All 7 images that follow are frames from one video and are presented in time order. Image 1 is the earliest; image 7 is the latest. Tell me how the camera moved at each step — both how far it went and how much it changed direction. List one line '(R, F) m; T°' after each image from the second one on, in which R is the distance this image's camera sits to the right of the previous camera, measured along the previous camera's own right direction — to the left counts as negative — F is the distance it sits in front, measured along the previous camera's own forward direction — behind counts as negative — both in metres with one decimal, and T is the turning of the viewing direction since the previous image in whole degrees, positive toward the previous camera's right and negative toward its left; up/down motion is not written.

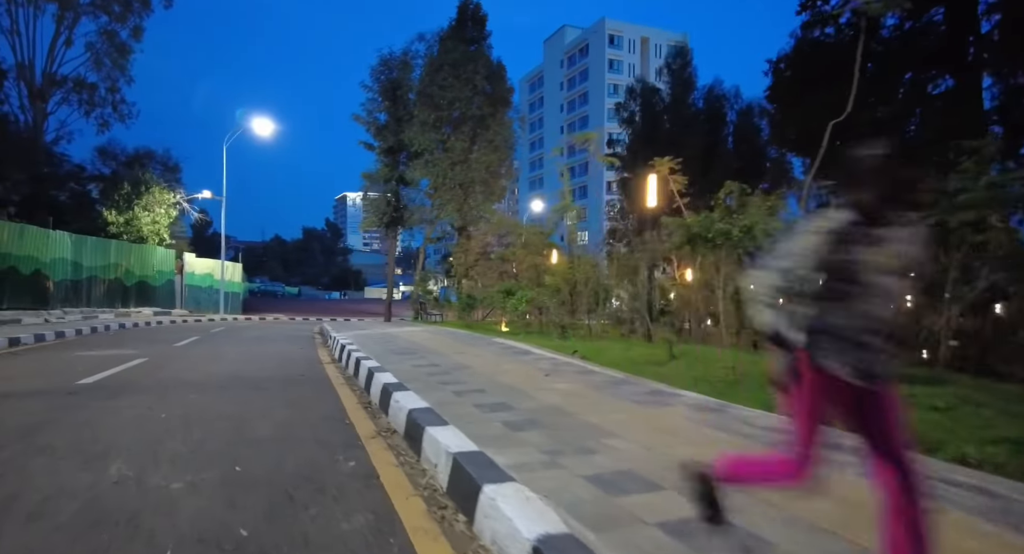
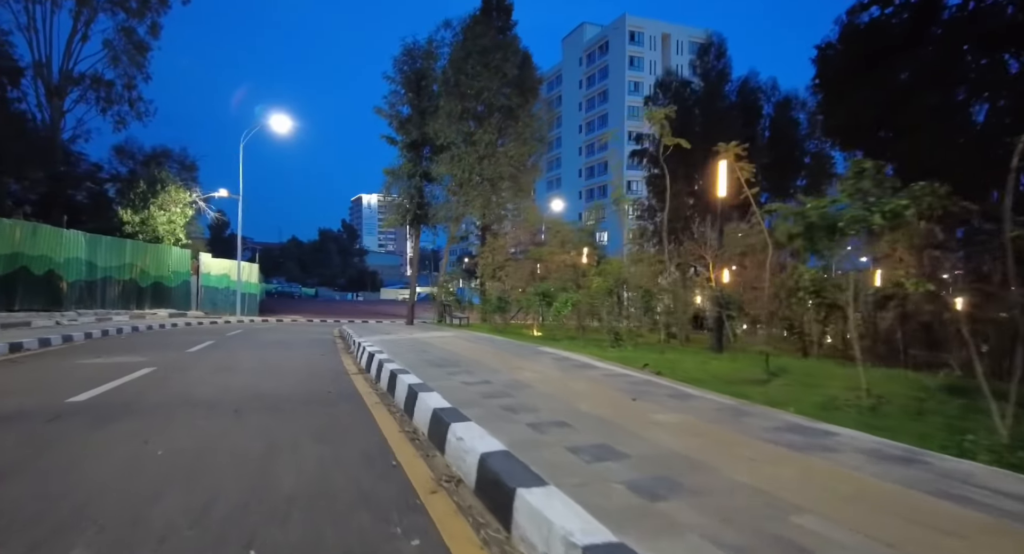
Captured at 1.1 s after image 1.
(-0.6, +1.3) m; -1°
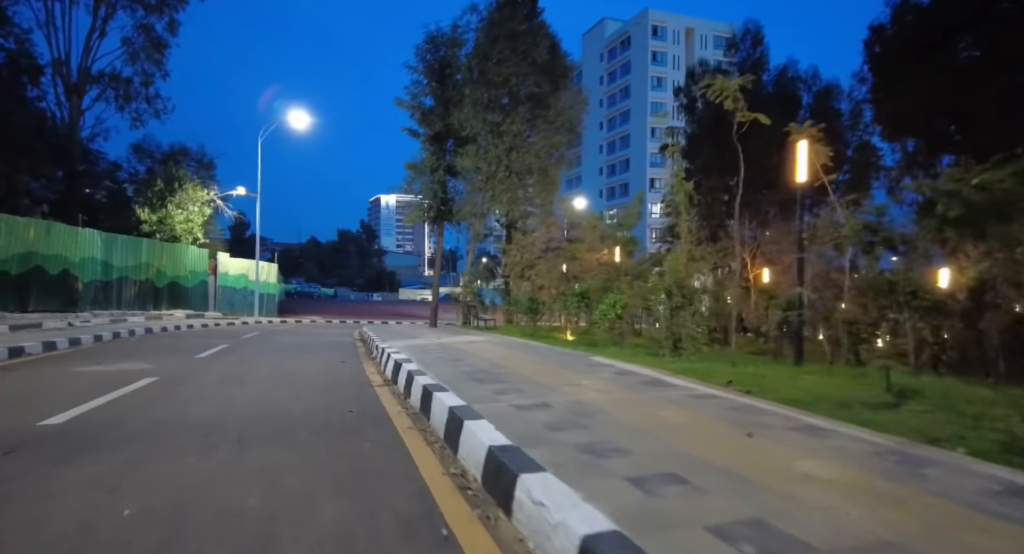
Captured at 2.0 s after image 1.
(-0.4, +1.2) m; -2°
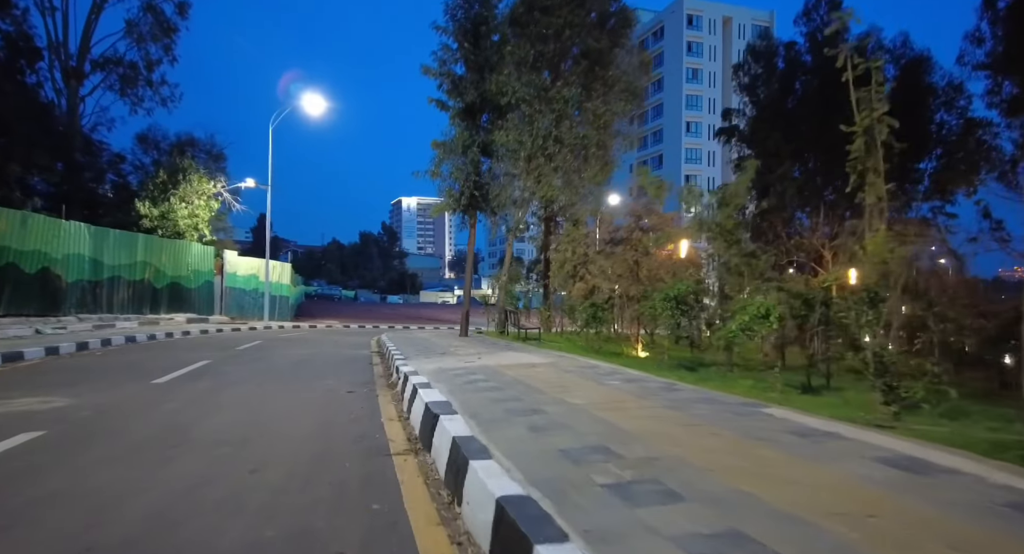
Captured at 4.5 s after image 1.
(-0.8, +3.5) m; -2°
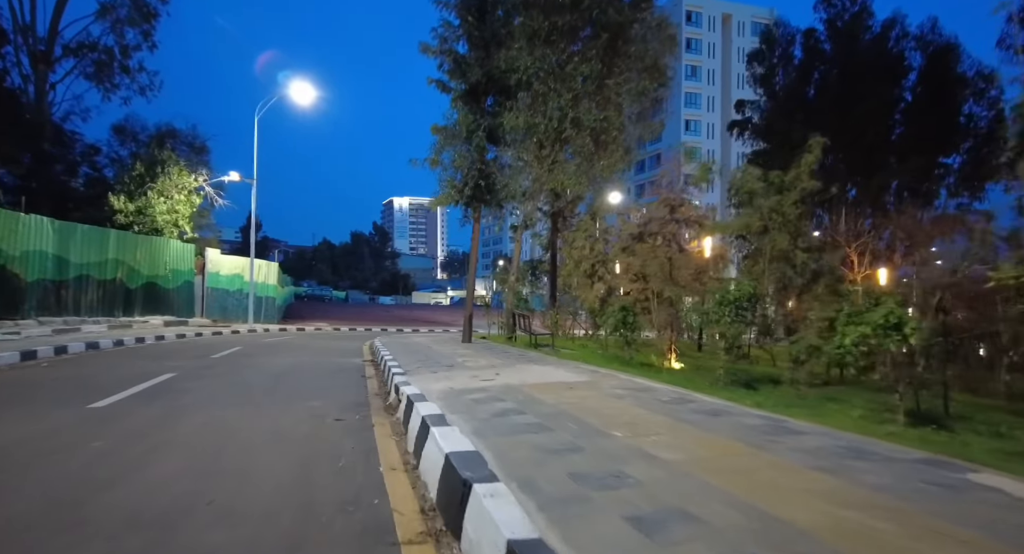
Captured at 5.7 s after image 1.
(-0.5, +1.7) m; +1°
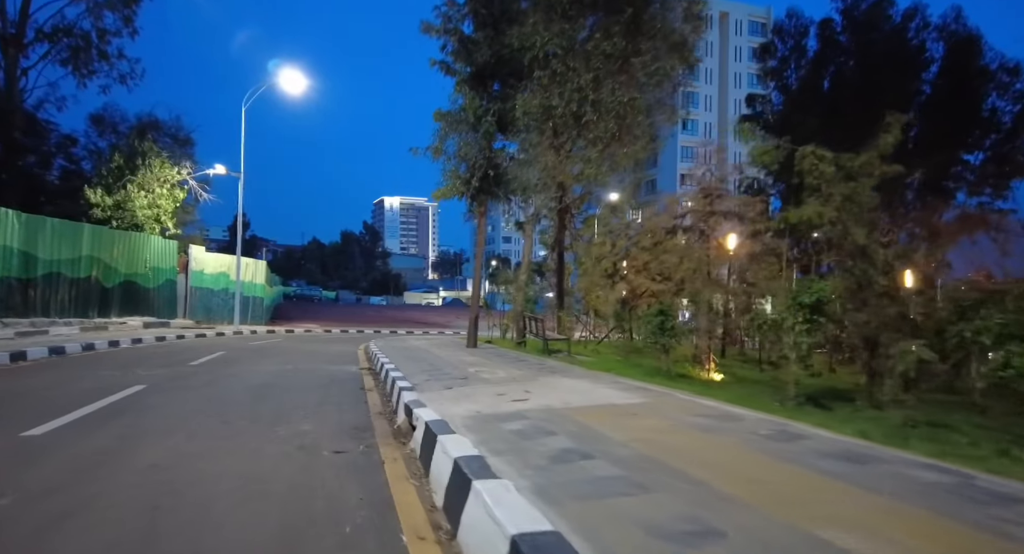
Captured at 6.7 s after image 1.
(-0.5, +1.3) m; +1°
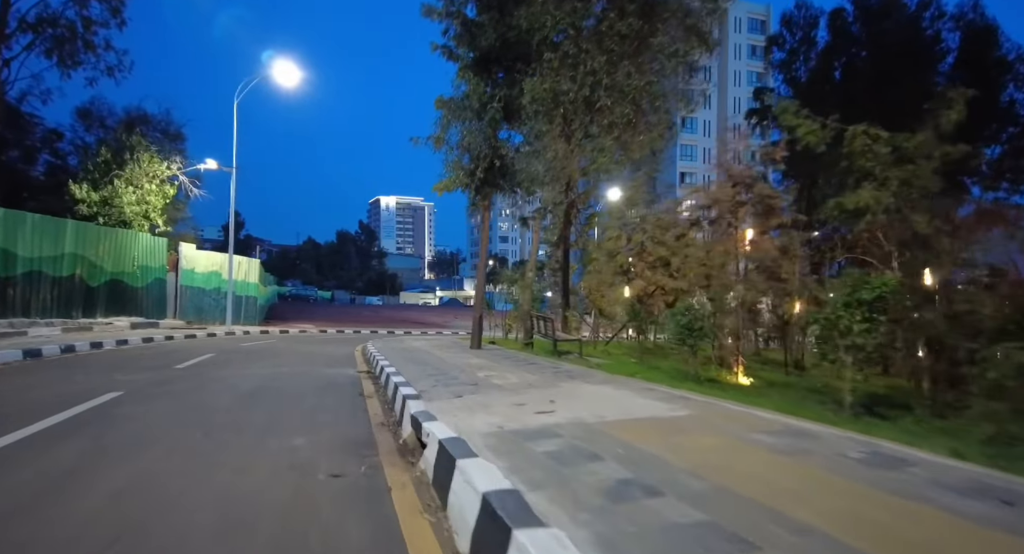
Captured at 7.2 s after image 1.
(-0.3, +0.8) m; 0°
